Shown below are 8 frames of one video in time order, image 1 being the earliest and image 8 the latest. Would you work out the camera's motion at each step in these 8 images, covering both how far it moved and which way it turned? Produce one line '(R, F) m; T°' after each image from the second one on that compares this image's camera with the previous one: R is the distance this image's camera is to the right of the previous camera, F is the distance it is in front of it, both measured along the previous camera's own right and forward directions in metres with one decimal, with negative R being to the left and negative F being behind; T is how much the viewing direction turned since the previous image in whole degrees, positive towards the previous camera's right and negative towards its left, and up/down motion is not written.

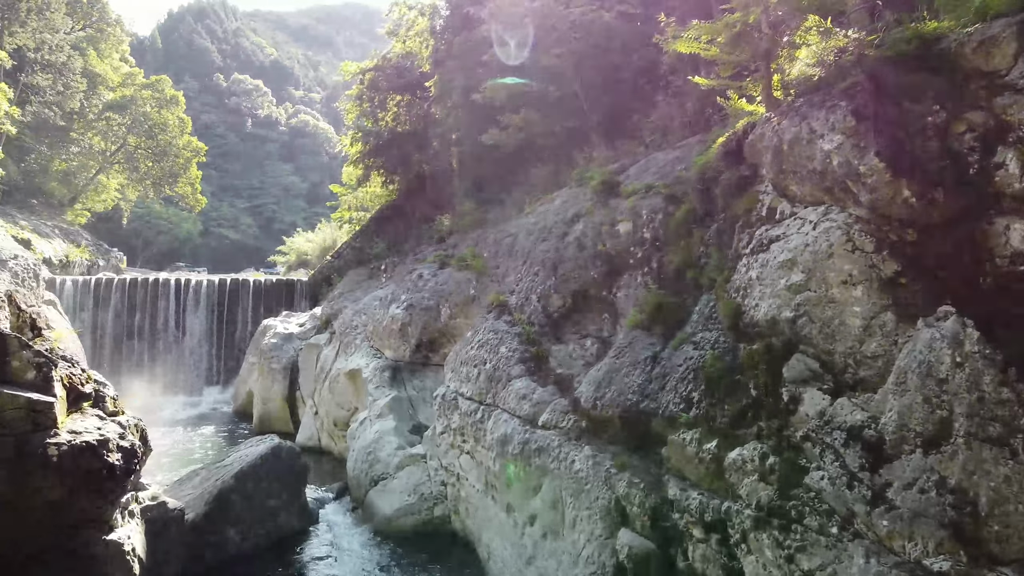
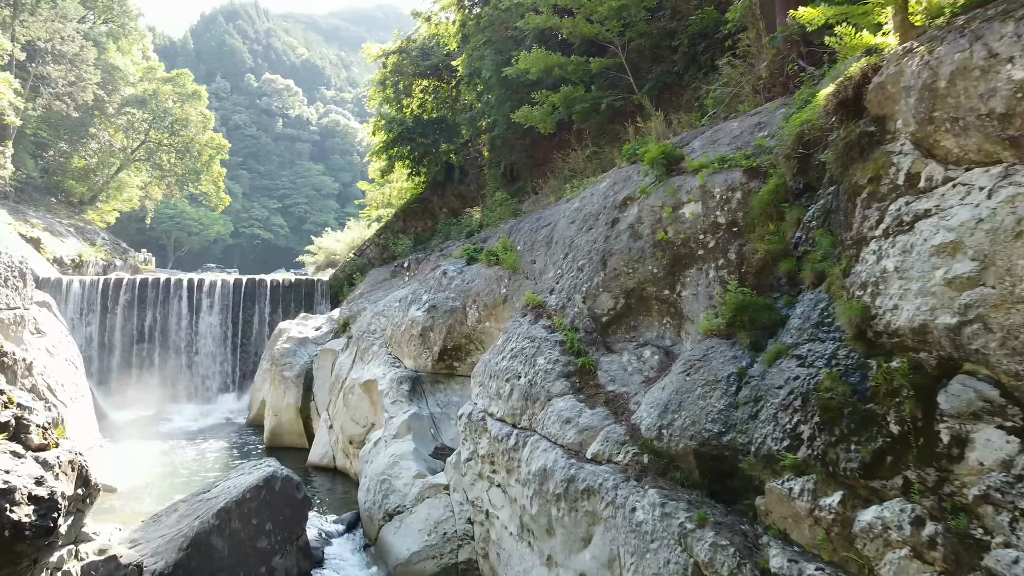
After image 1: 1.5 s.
(0.0, +1.3) m; -2°
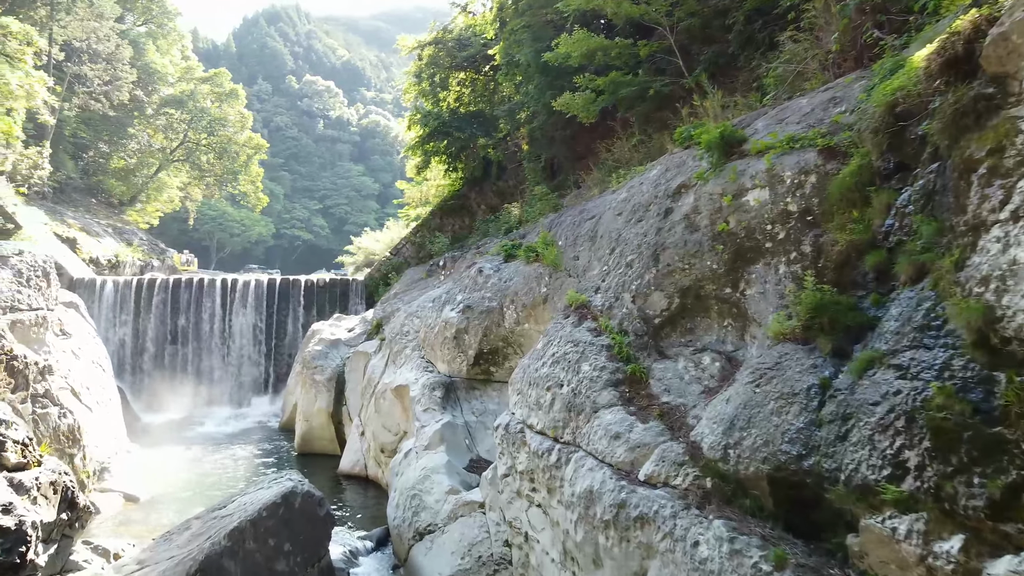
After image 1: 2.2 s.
(0.0, +0.6) m; -3°
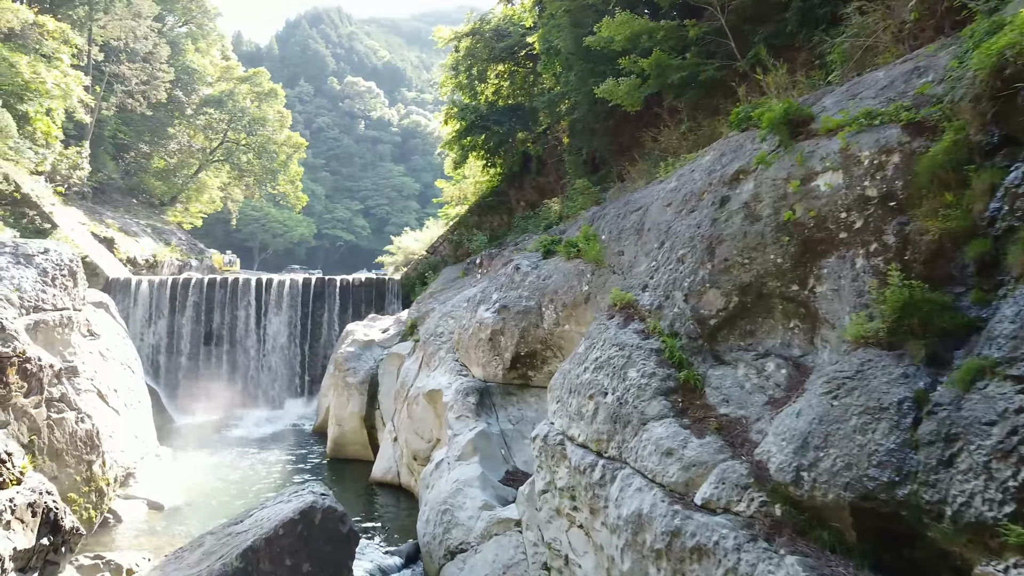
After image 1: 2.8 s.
(0.0, +0.5) m; -3°
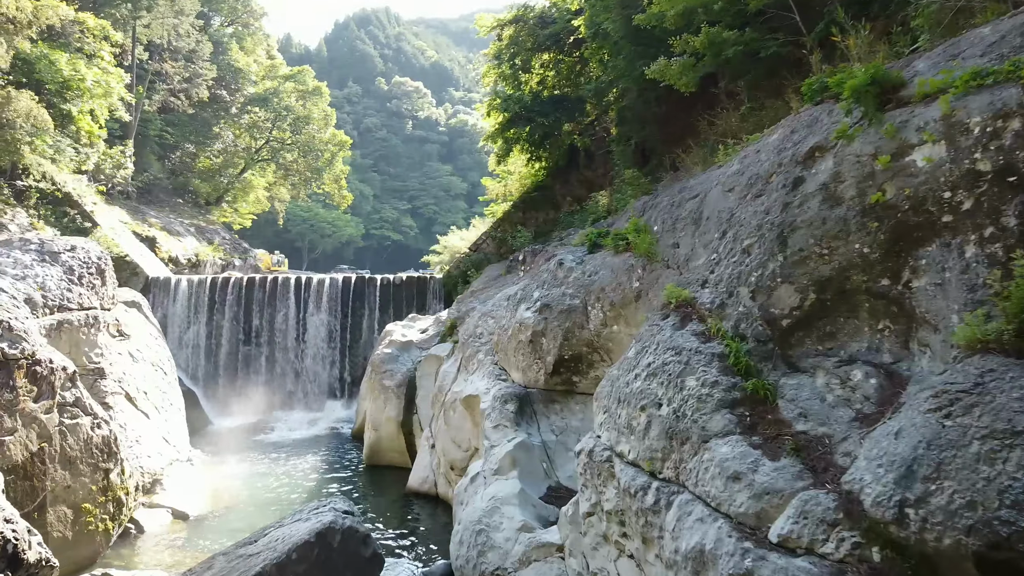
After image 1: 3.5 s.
(0.0, +0.6) m; -3°
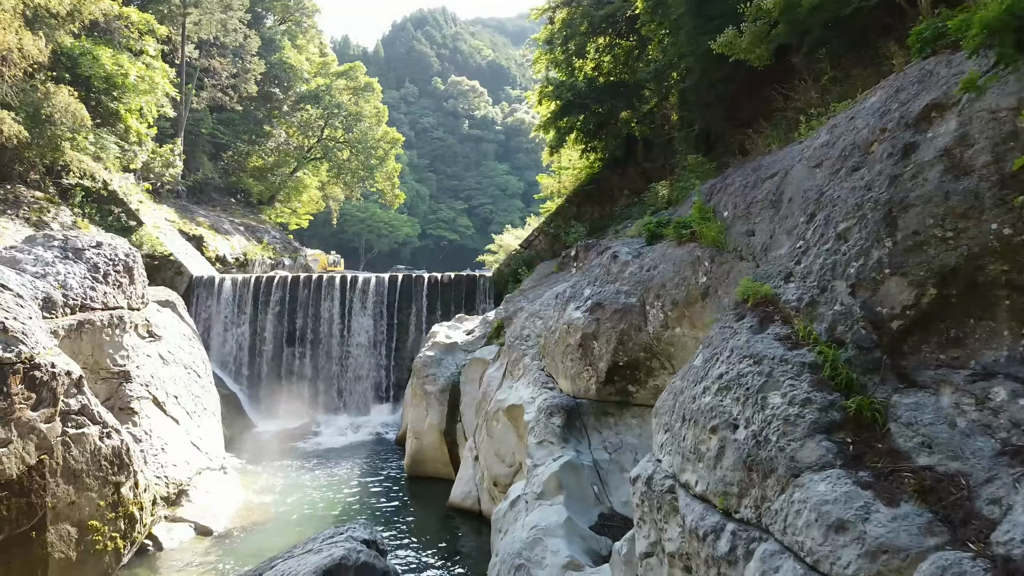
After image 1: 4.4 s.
(+0.1, +0.8) m; -4°
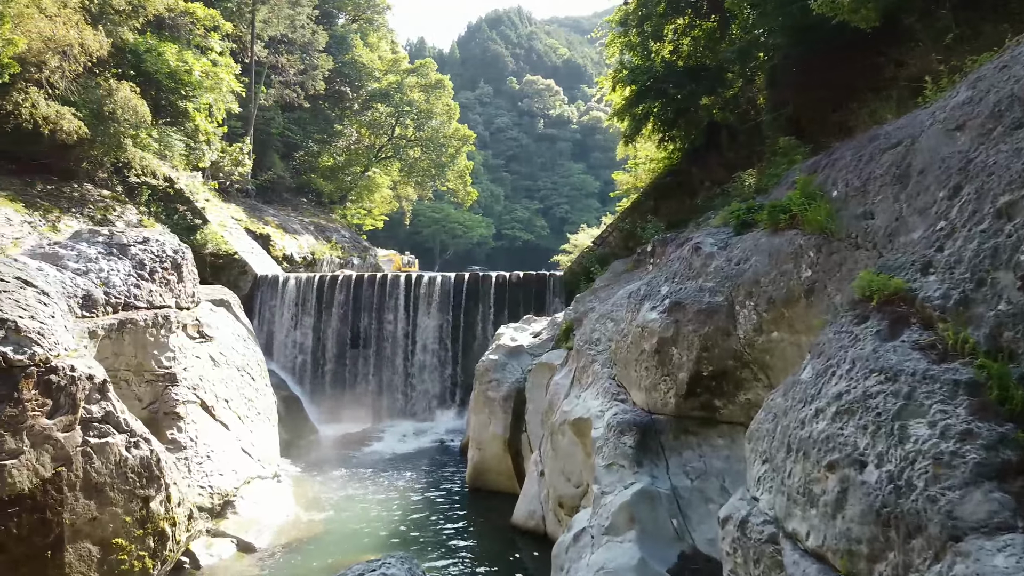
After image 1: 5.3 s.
(+0.1, +0.8) m; -5°
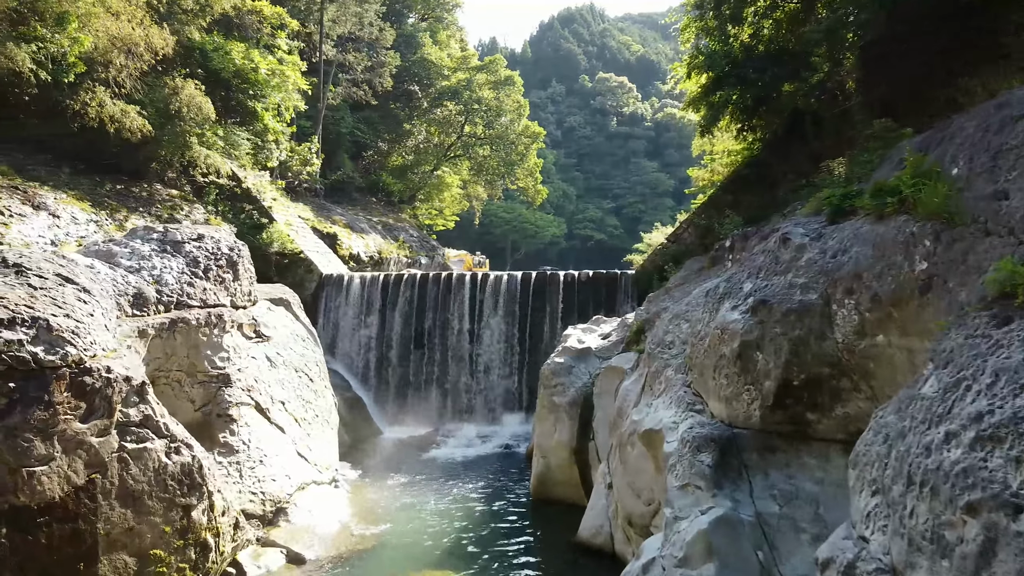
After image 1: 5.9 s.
(+0.1, +0.5) m; -5°
